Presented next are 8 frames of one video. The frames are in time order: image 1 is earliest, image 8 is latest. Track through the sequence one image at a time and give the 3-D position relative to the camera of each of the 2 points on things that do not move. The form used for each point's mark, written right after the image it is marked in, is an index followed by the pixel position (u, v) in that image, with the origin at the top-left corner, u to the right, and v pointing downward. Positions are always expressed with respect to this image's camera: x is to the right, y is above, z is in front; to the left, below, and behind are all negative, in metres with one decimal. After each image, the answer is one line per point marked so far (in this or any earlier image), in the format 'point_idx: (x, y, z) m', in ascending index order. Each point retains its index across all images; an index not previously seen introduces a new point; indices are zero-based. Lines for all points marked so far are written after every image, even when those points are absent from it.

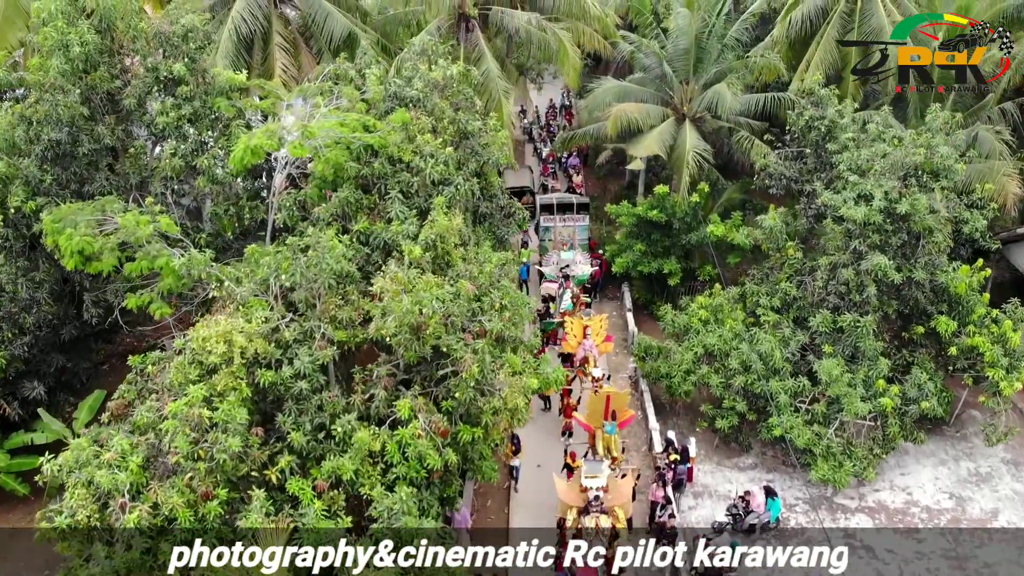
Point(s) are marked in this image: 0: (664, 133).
0: (+2.7, +2.7, +16.0) m
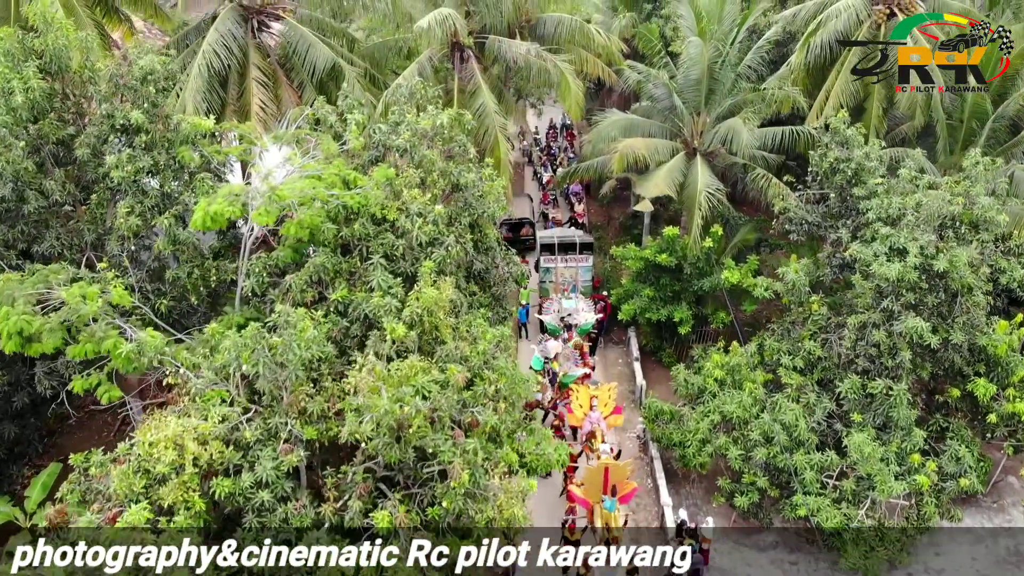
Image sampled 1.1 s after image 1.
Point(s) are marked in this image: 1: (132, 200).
0: (+2.7, +1.9, +14.8) m
1: (-4.2, +1.0, +9.9) m
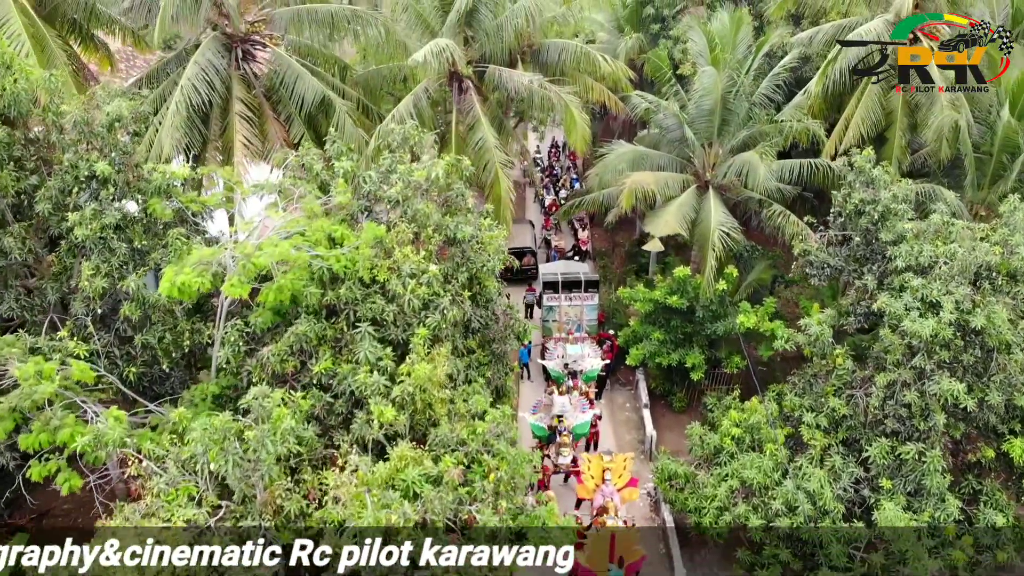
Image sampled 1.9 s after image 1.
0: (+2.7, +1.3, +14.0) m
1: (-4.2, +0.3, +9.0) m
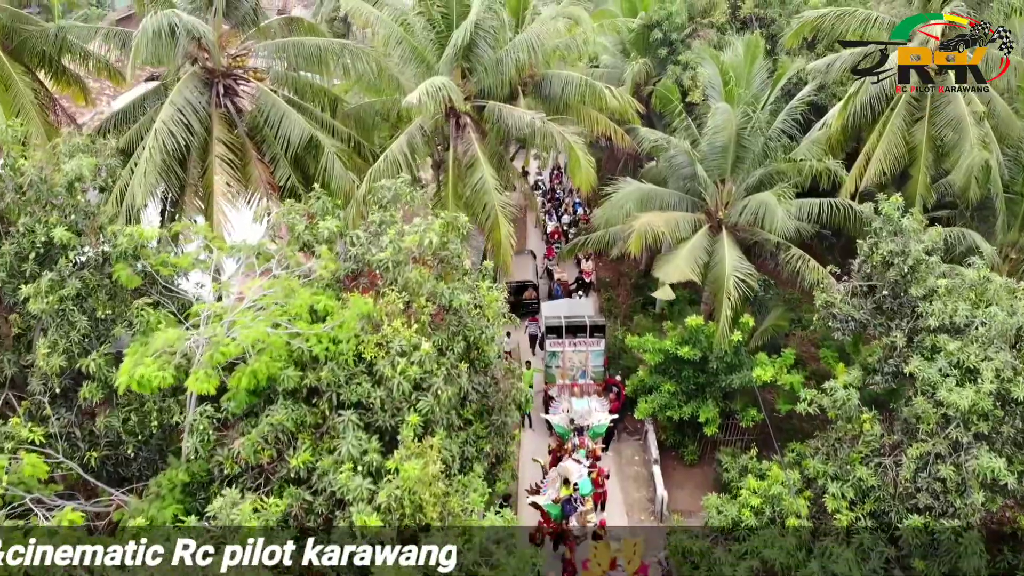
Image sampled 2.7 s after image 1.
0: (+2.7, +0.5, +13.1) m
1: (-4.2, -0.4, +8.2) m
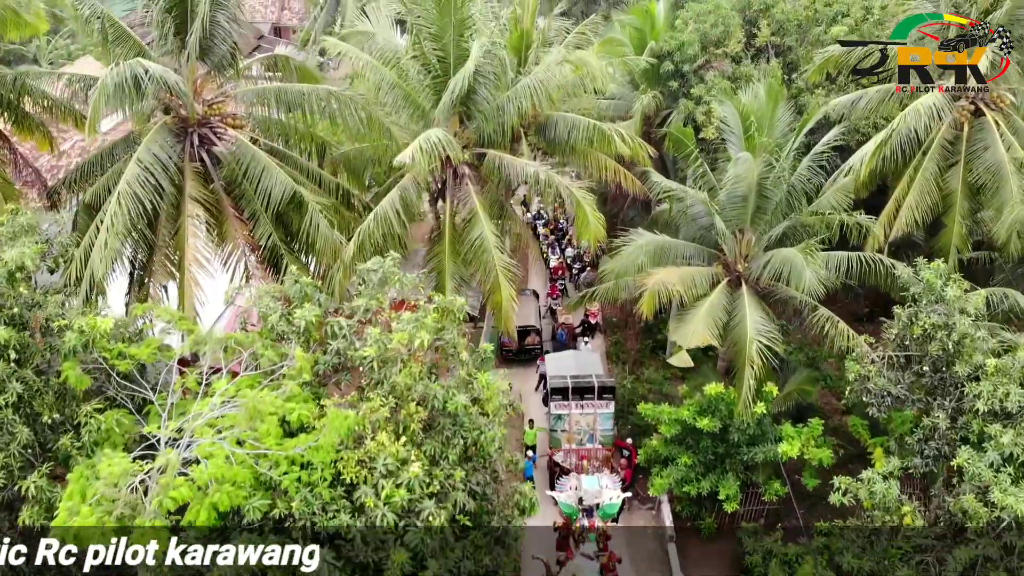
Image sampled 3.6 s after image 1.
0: (+2.7, -0.3, +12.1) m
1: (-4.1, -1.3, +7.1) m
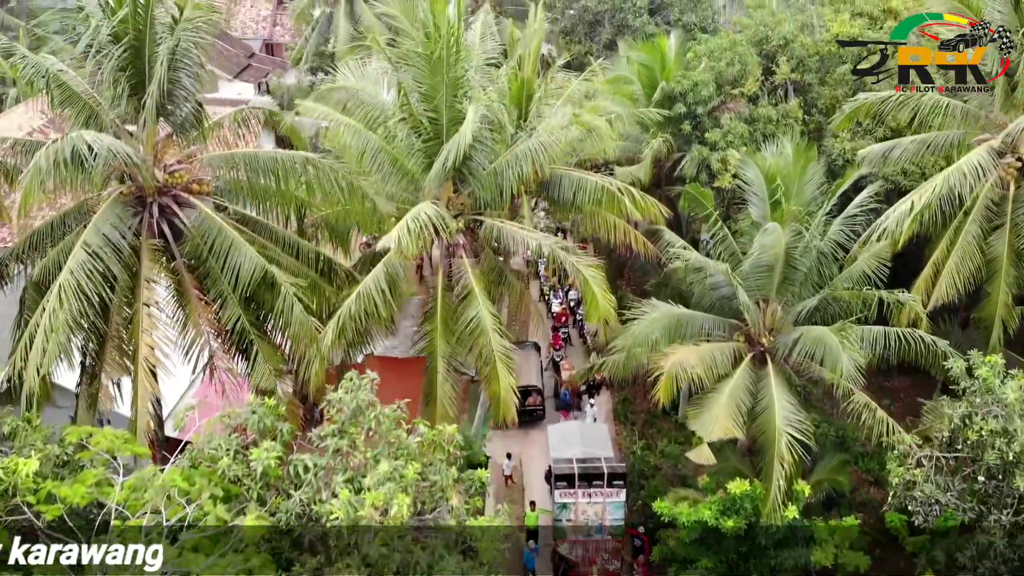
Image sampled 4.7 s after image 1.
0: (+2.7, -1.3, +10.8) m
1: (-4.1, -2.3, +5.9) m
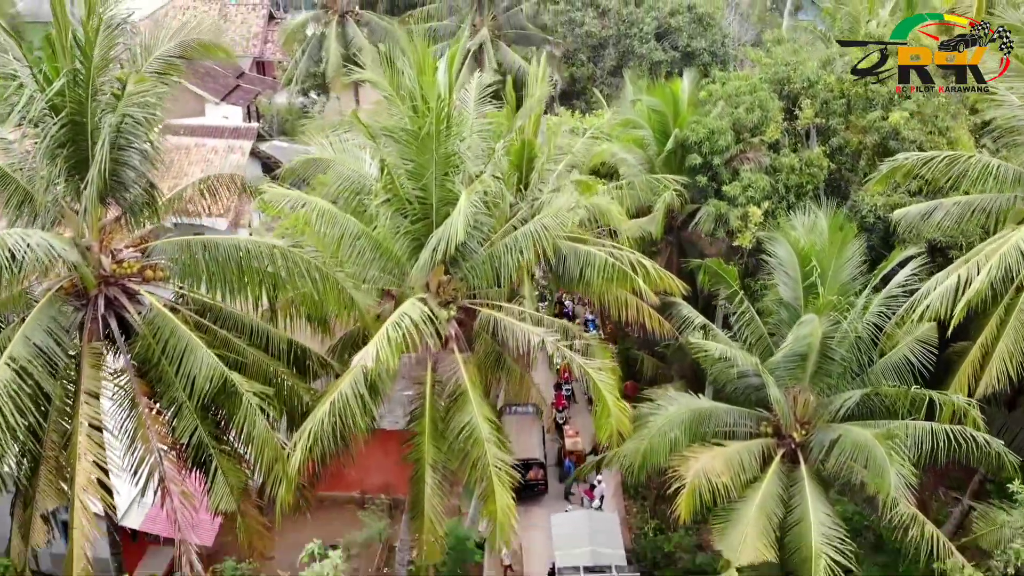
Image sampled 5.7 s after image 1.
0: (+2.7, -2.3, +9.5) m
1: (-4.2, -3.3, +4.6) m
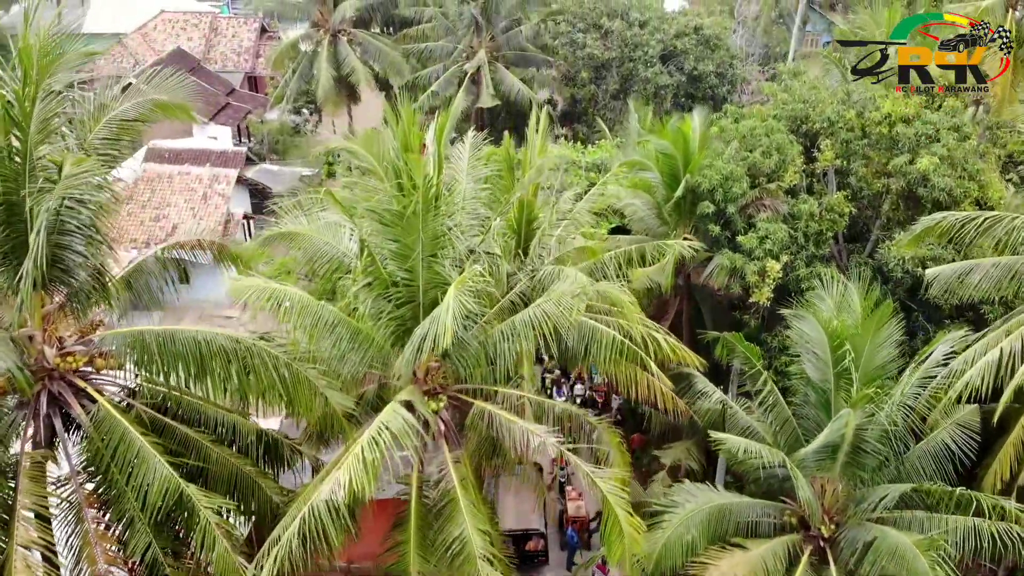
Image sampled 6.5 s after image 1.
0: (+2.7, -3.1, +8.5) m
1: (-4.2, -4.1, +3.6) m
